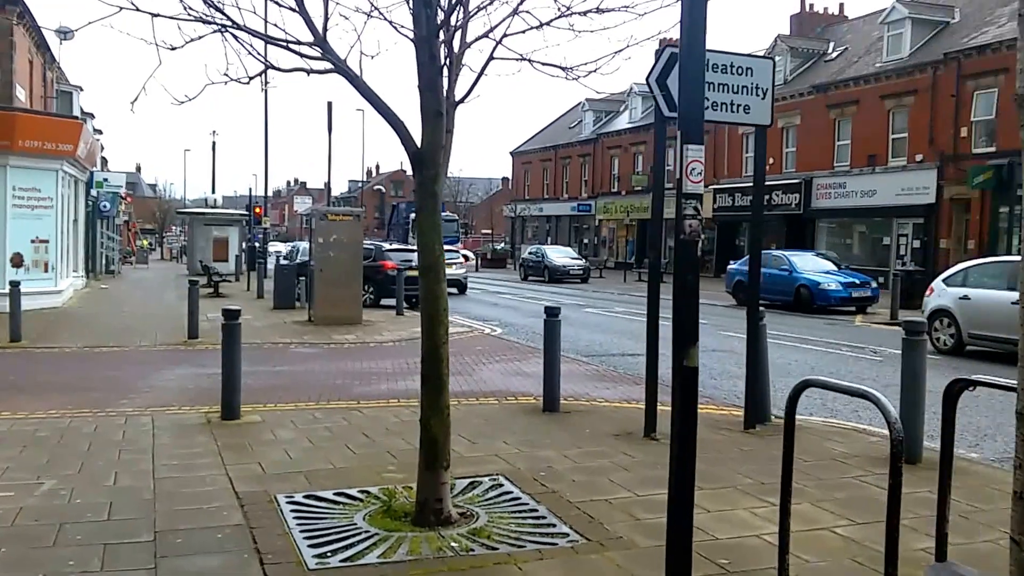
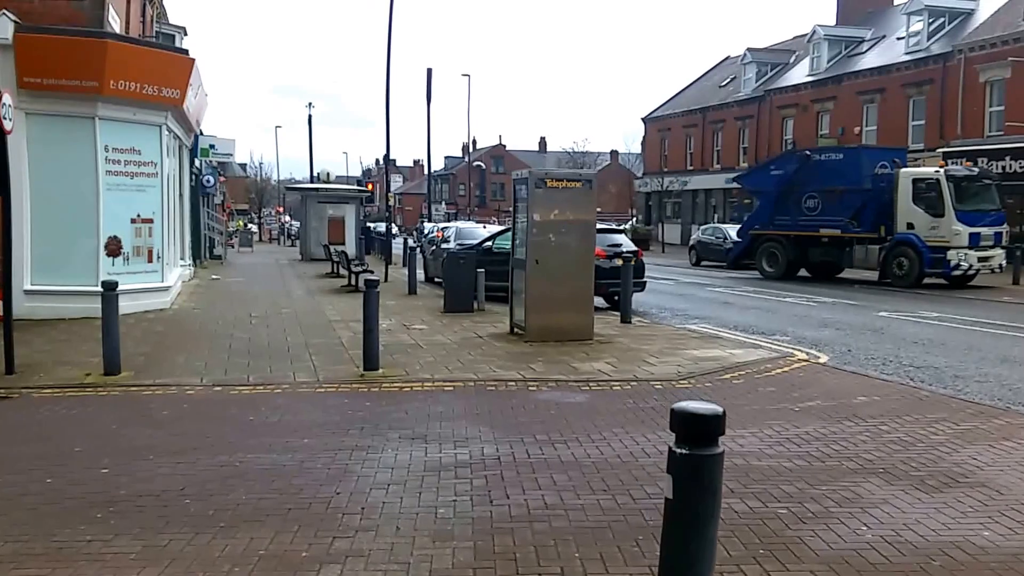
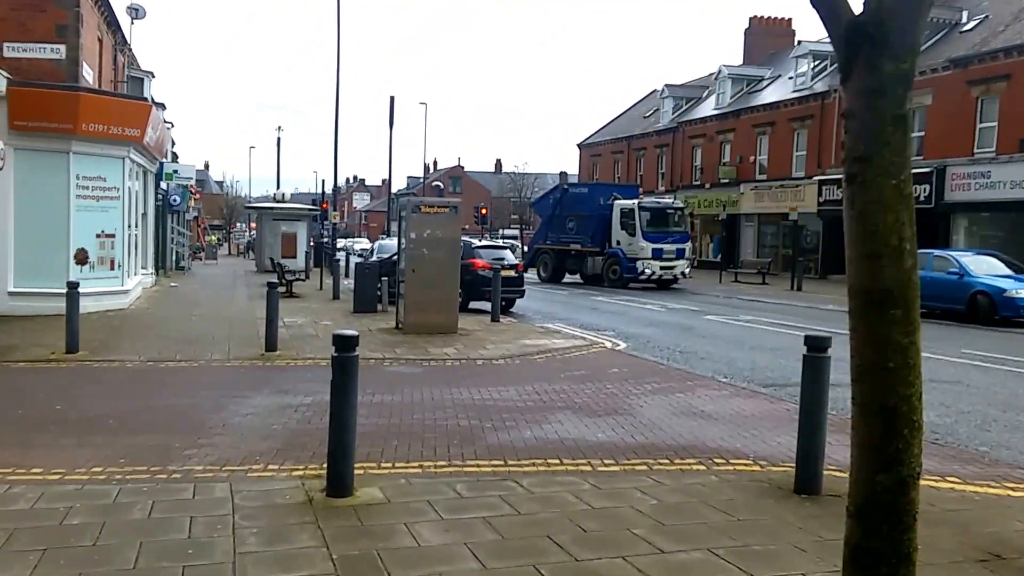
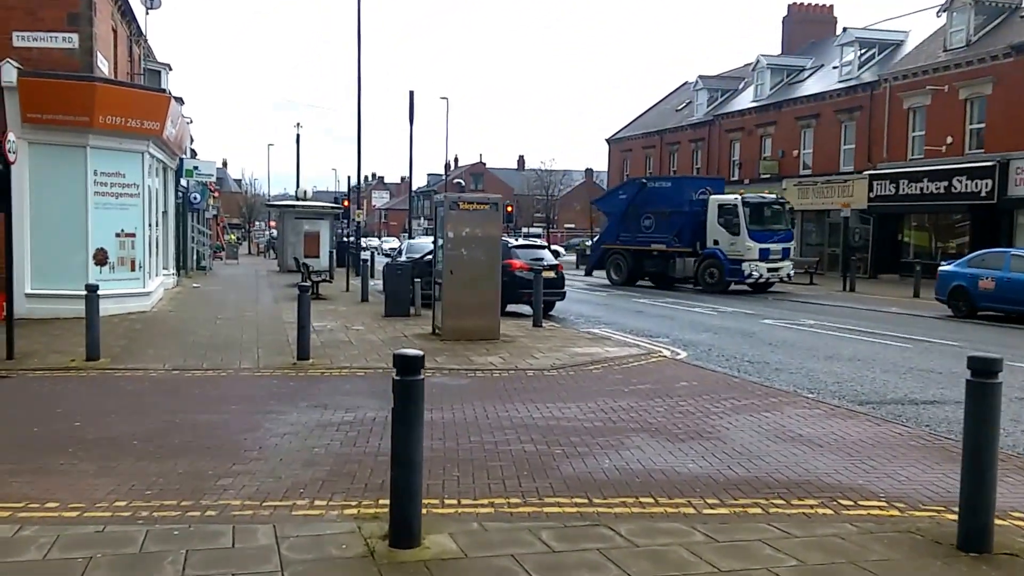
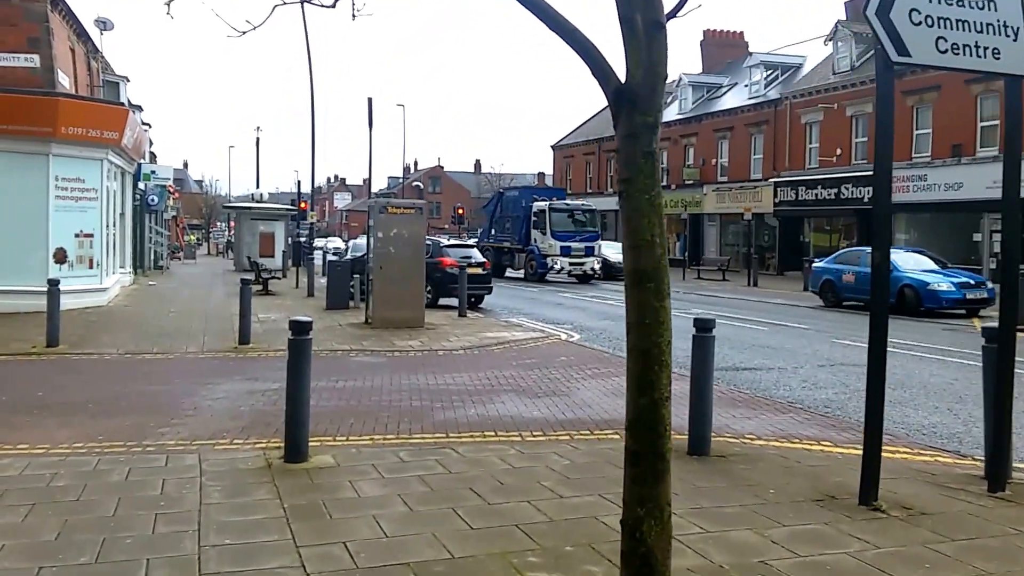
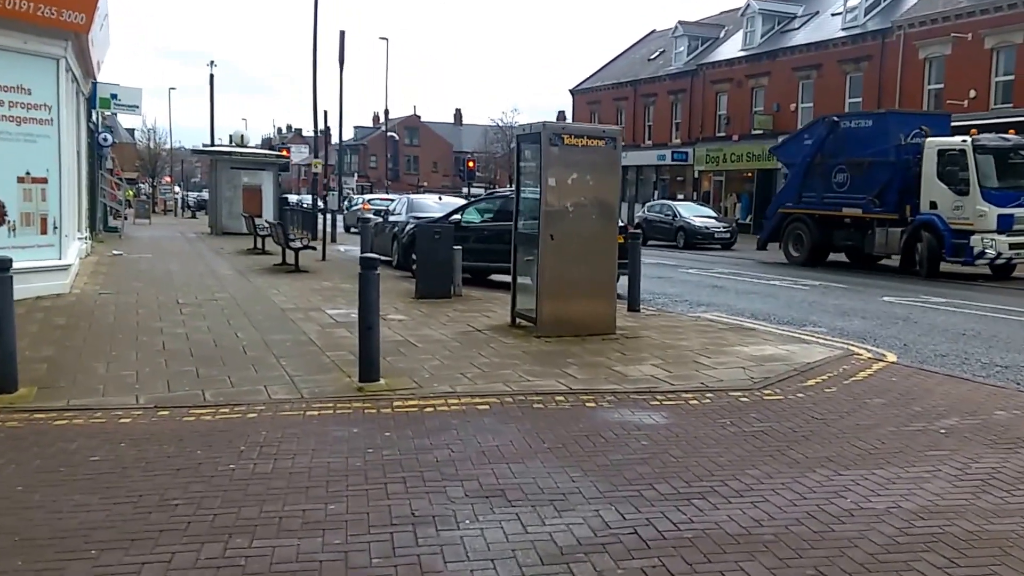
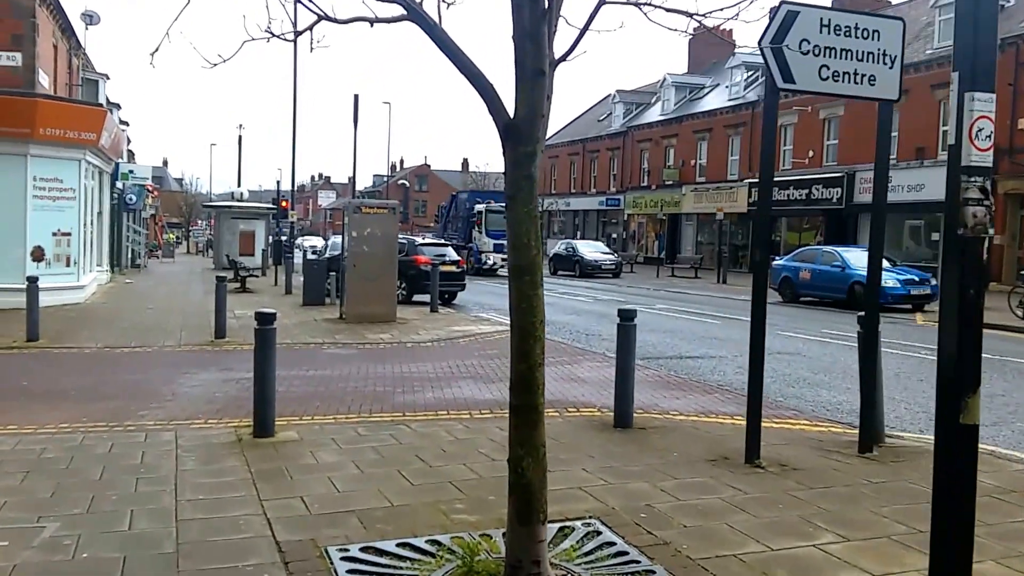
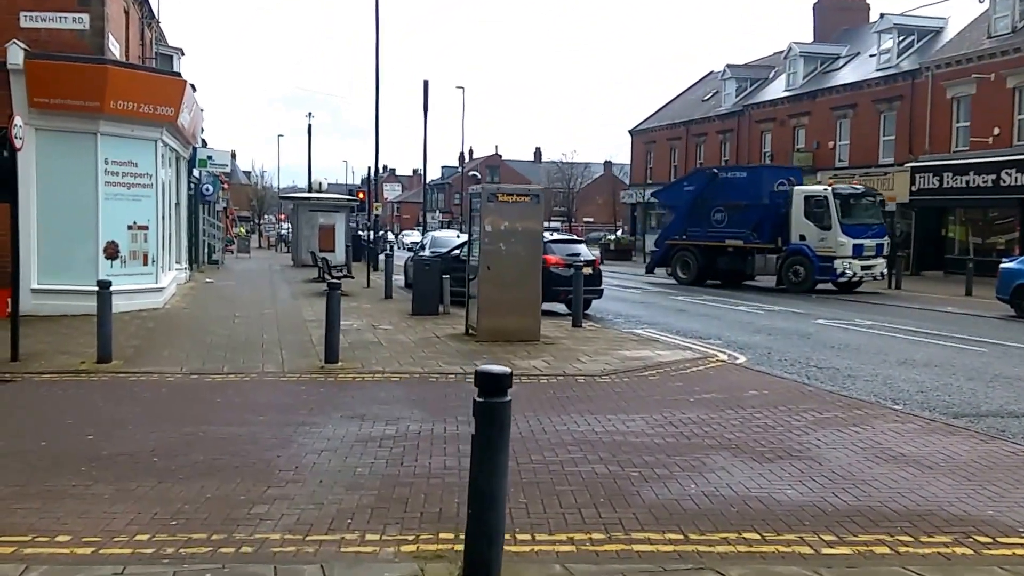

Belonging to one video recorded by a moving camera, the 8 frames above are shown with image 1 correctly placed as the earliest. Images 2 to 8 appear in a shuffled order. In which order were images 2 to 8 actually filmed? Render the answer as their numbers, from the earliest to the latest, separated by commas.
7, 5, 3, 4, 8, 2, 6
